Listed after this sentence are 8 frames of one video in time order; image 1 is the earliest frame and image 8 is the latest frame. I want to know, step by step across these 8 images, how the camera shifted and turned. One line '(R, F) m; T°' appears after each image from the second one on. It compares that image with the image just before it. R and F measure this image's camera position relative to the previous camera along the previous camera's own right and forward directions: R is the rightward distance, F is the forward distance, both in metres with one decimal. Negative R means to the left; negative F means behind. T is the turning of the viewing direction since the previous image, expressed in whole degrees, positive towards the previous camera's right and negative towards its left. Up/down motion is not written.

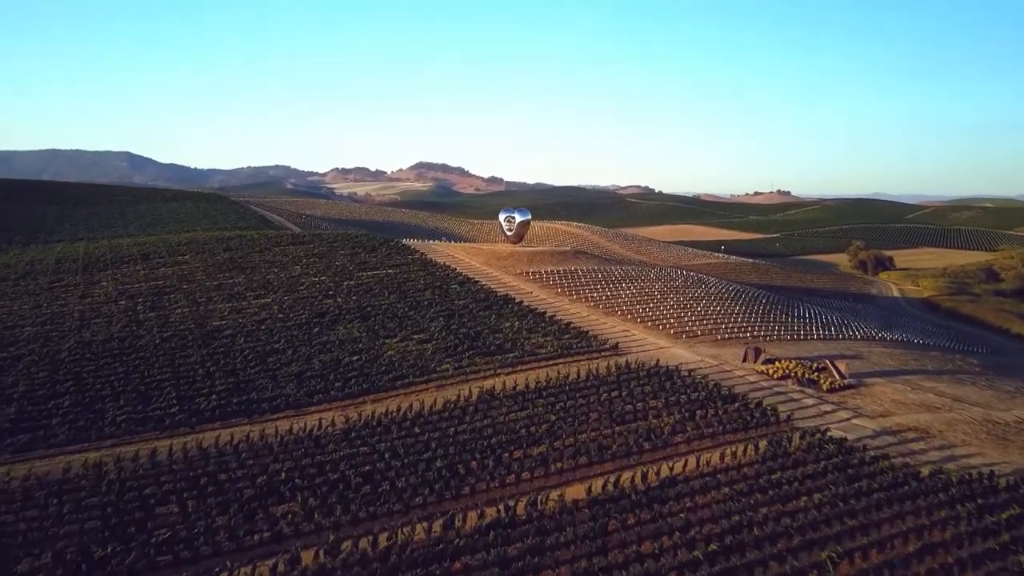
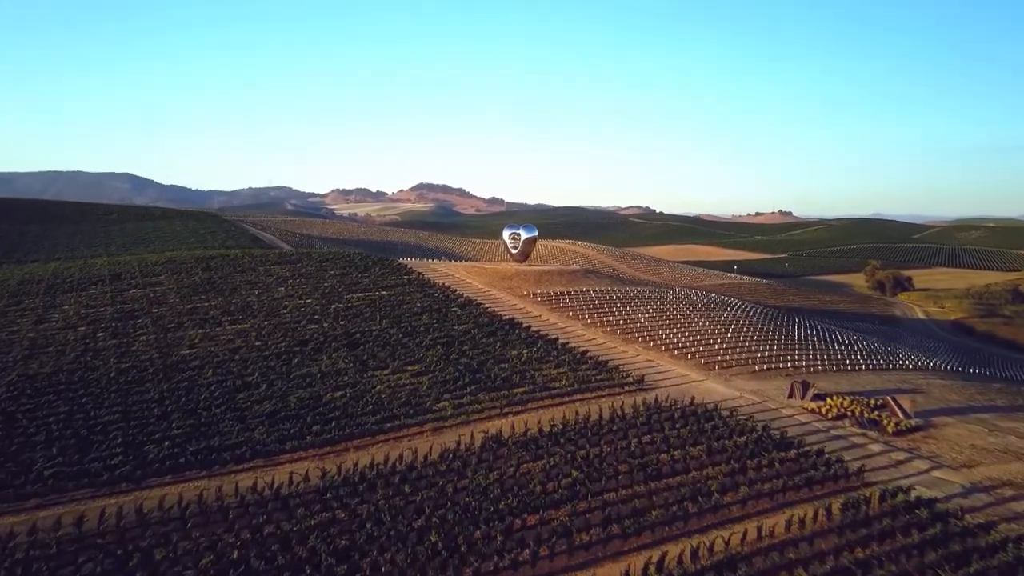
(-0.3, +4.5) m; 0°
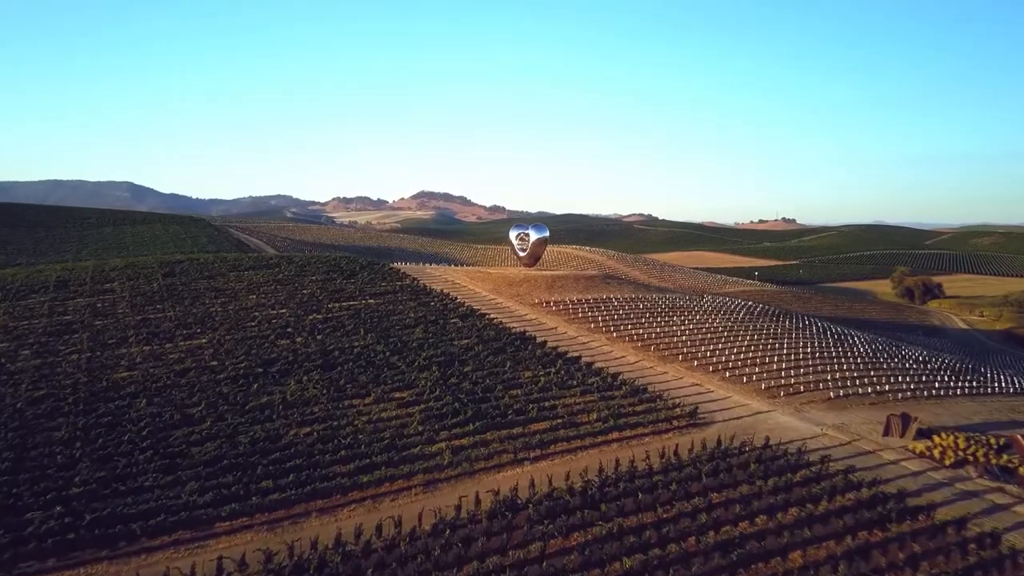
(-0.4, +6.3) m; 0°
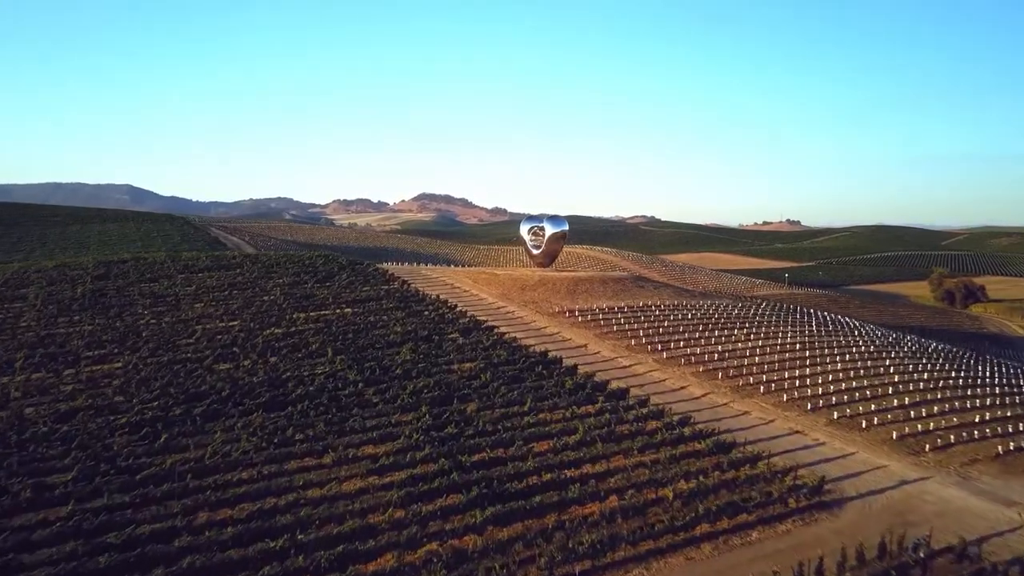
(-0.5, +7.9) m; 0°
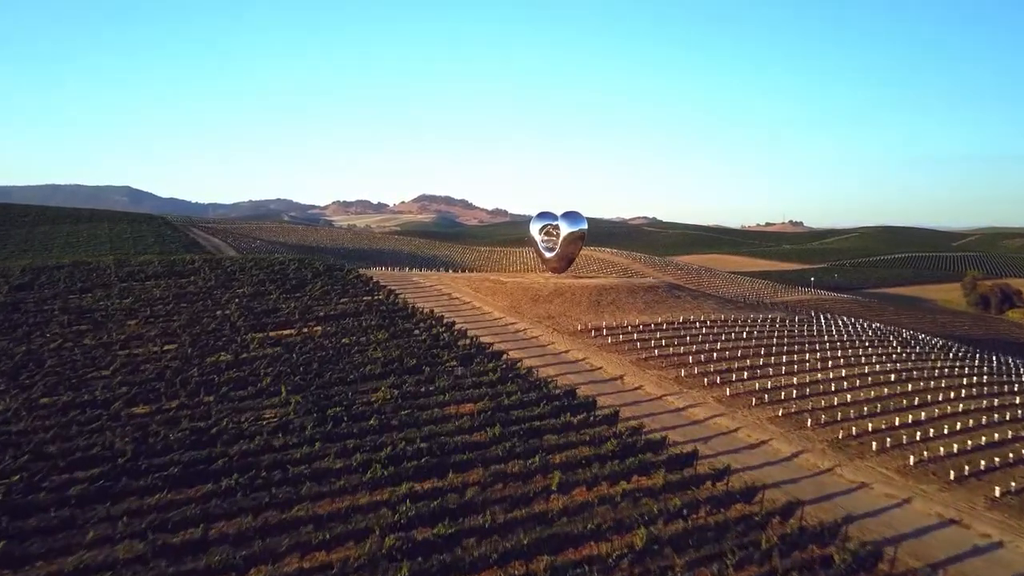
(-0.4, +5.9) m; 0°
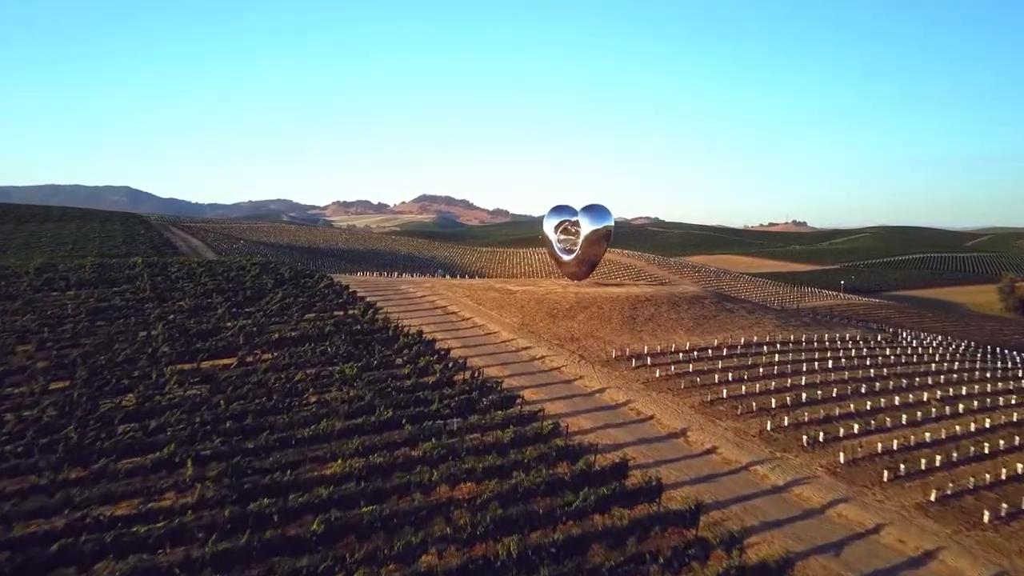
(-0.3, +5.8) m; 0°
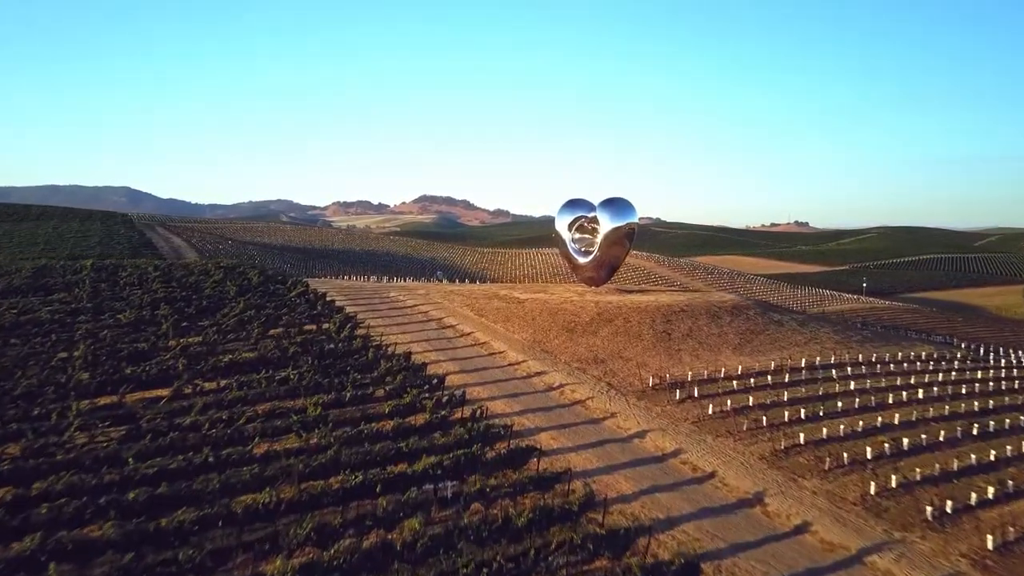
(-0.2, +3.7) m; 0°
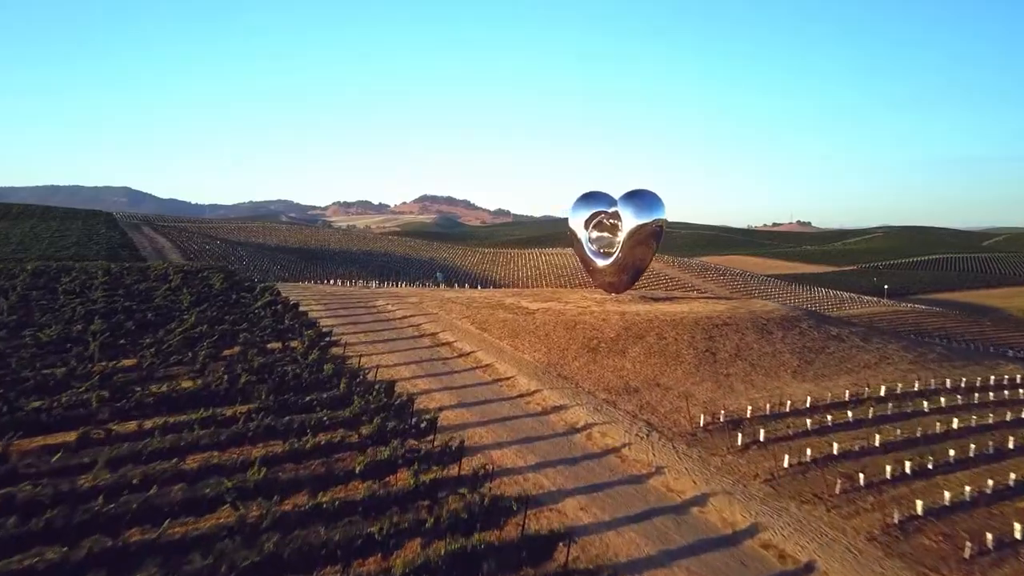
(-0.2, +3.2) m; 0°
